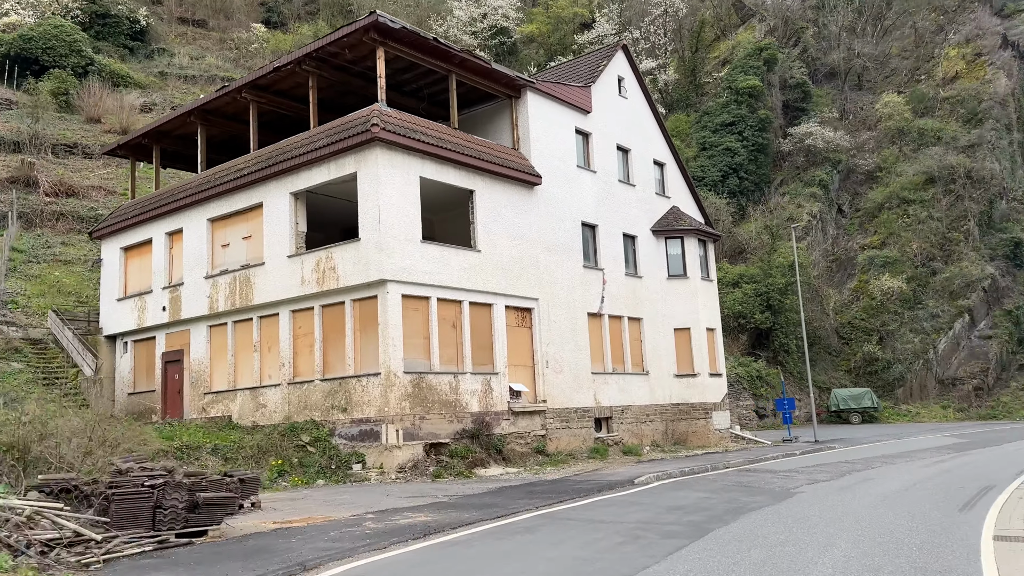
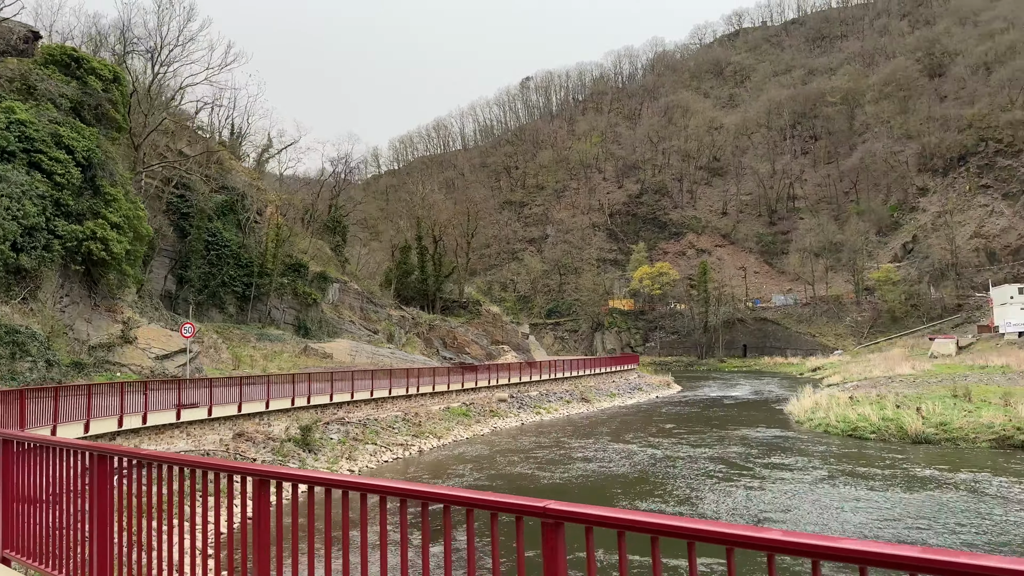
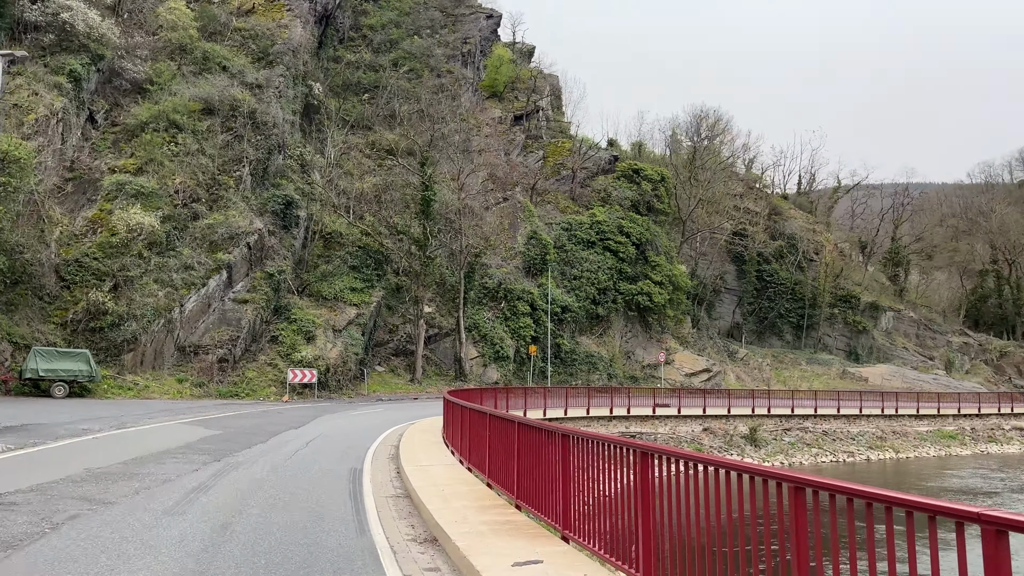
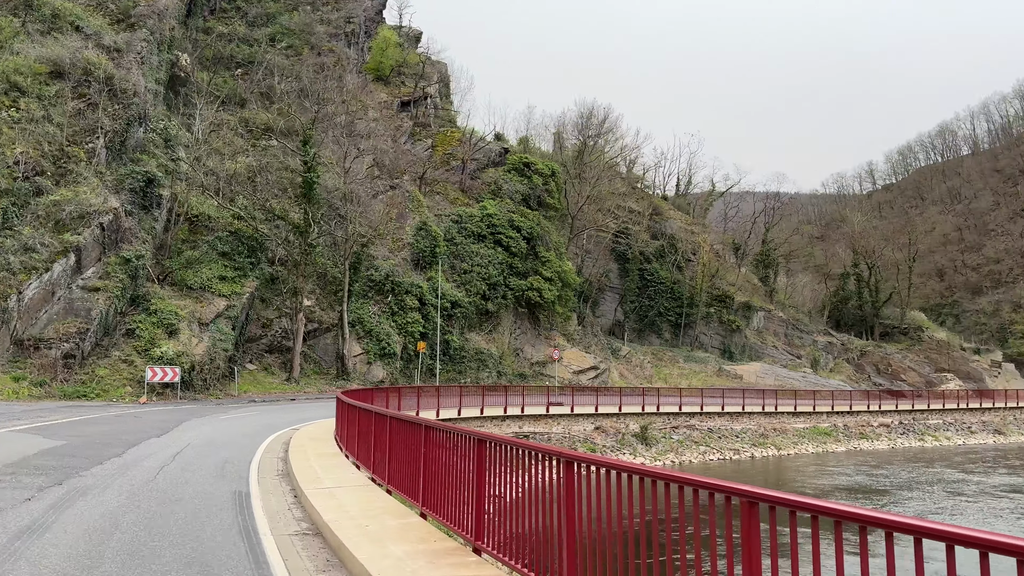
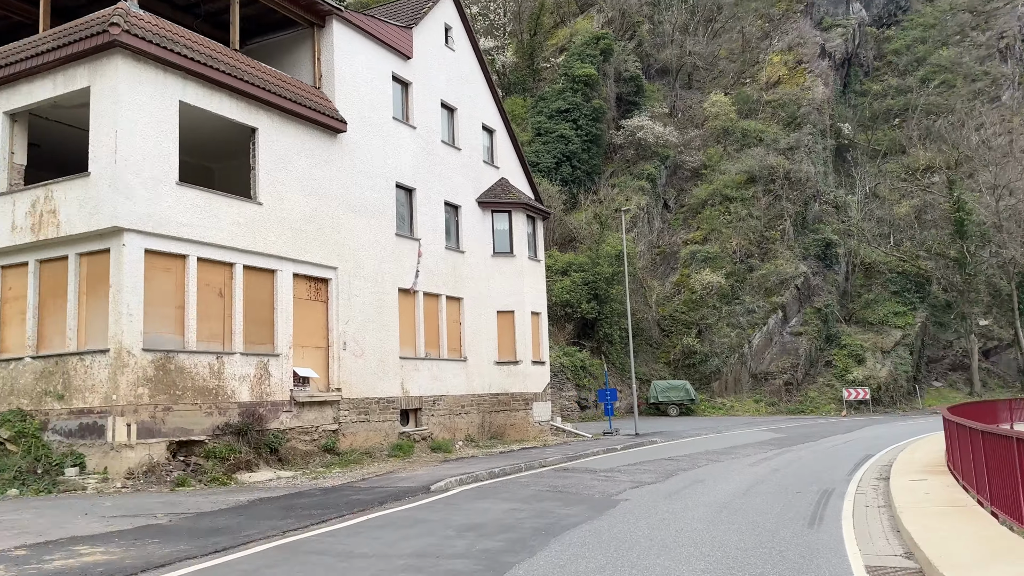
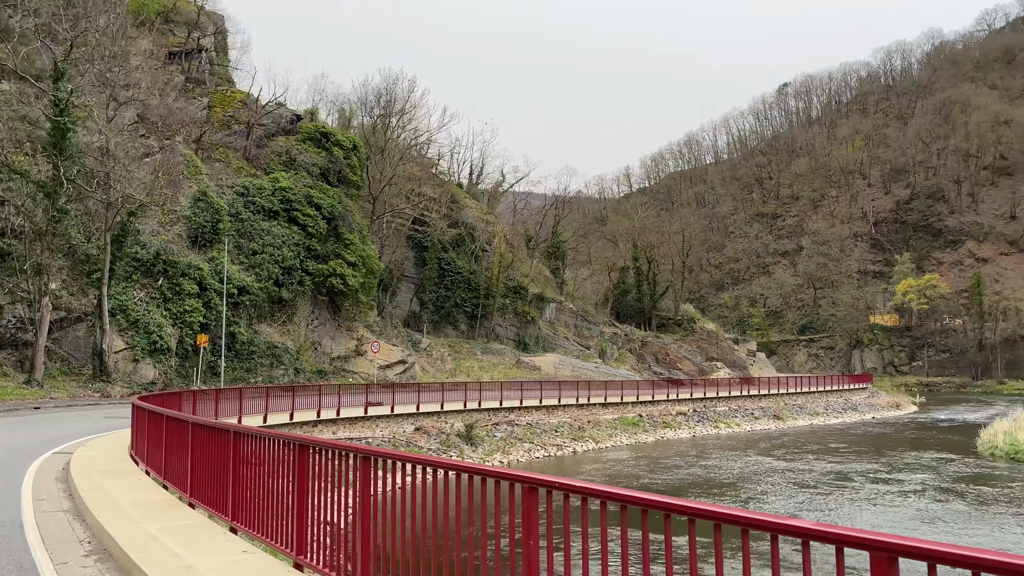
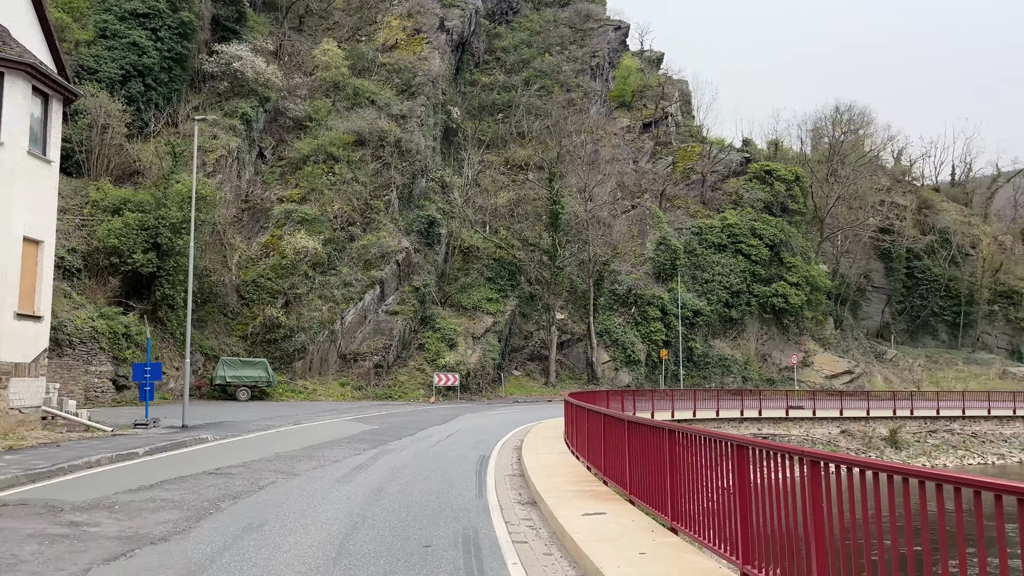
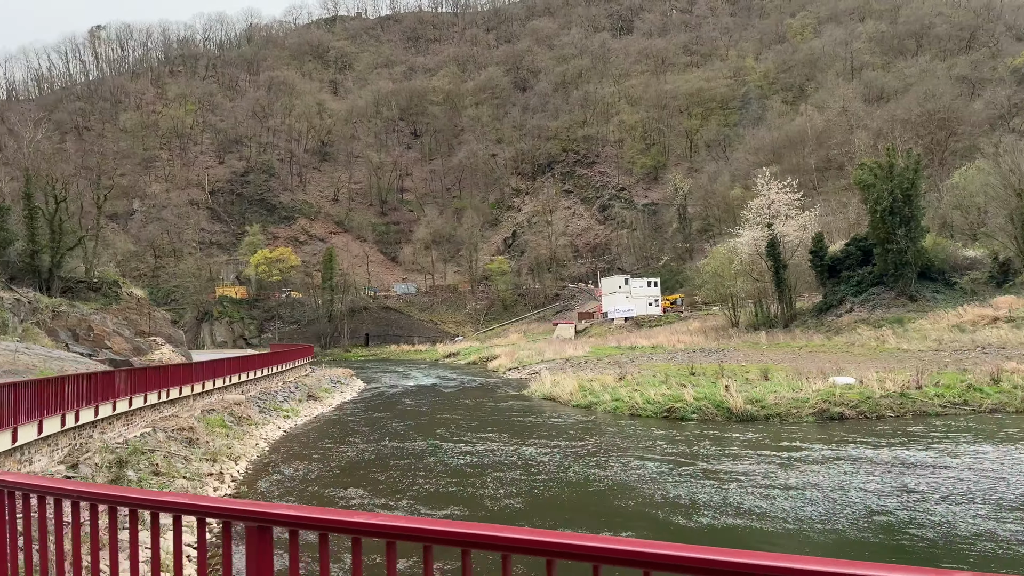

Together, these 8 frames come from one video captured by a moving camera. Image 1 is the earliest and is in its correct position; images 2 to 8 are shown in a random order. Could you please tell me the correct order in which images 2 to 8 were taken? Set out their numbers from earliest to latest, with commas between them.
5, 7, 3, 4, 6, 2, 8
